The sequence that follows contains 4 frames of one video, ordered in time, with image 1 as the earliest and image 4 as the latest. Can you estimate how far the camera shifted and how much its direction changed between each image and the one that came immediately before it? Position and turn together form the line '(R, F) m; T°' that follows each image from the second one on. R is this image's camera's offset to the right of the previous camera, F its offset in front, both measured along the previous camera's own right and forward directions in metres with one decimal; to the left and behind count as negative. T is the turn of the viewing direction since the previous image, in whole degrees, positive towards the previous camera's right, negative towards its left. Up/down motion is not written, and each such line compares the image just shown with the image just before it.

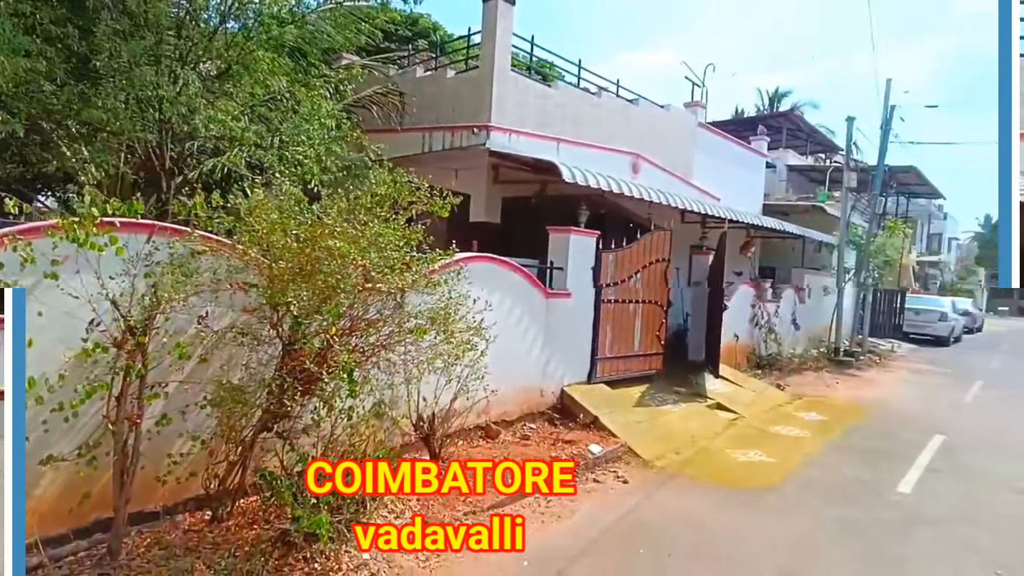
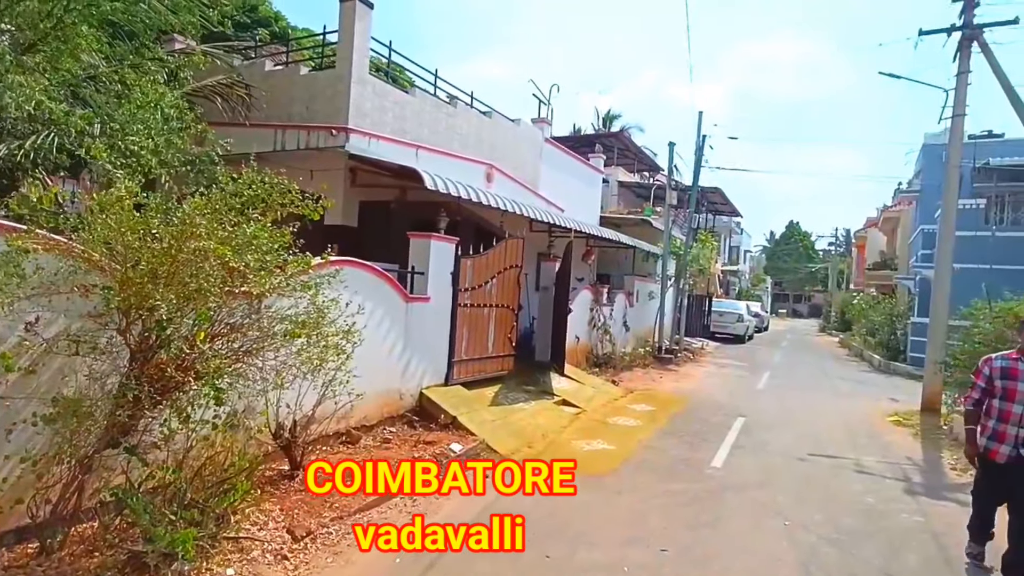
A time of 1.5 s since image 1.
(-0.2, -0.2) m; +15°
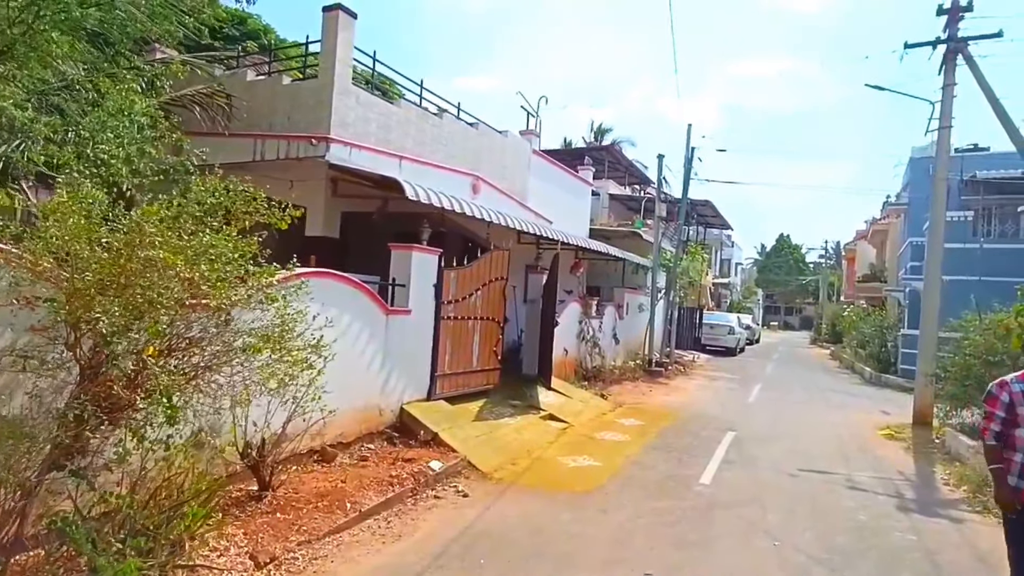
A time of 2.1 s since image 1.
(+0.1, +0.2) m; +1°
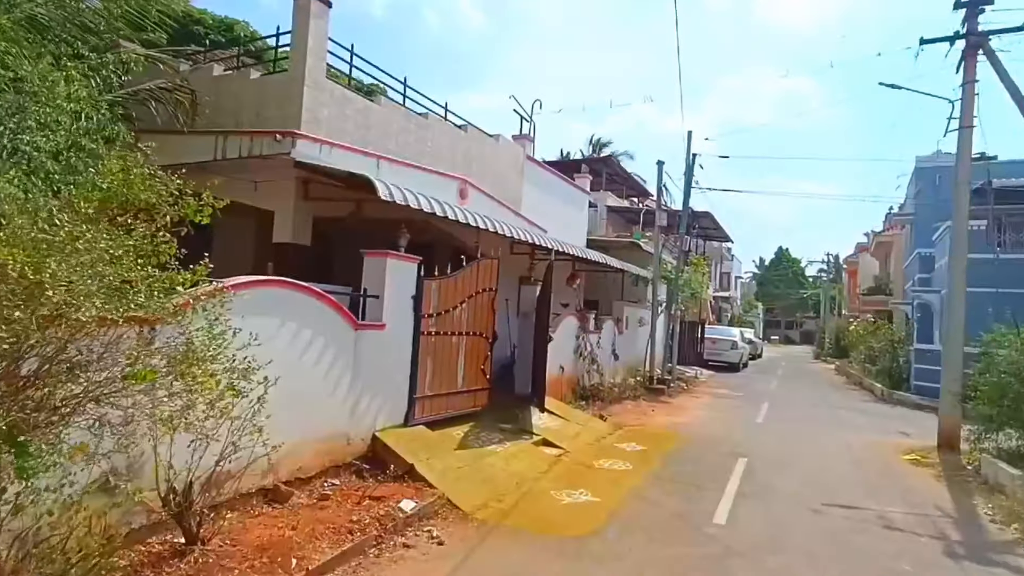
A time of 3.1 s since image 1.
(+0.2, +0.9) m; 0°
